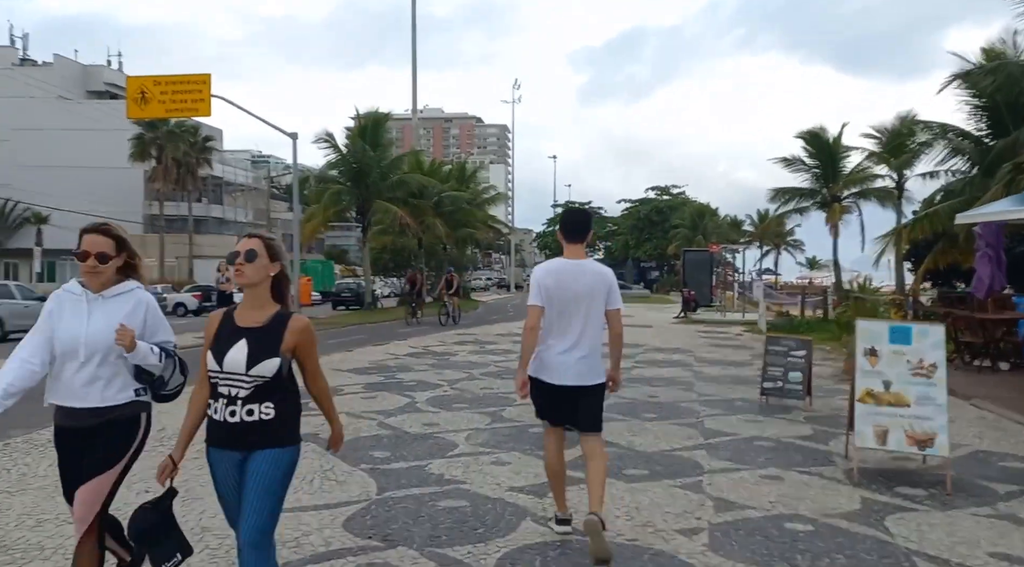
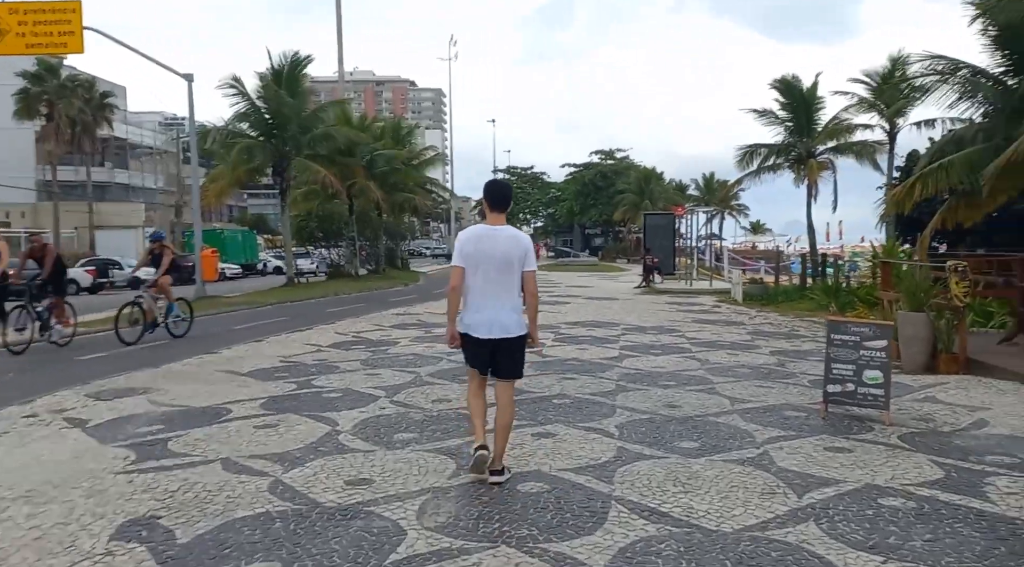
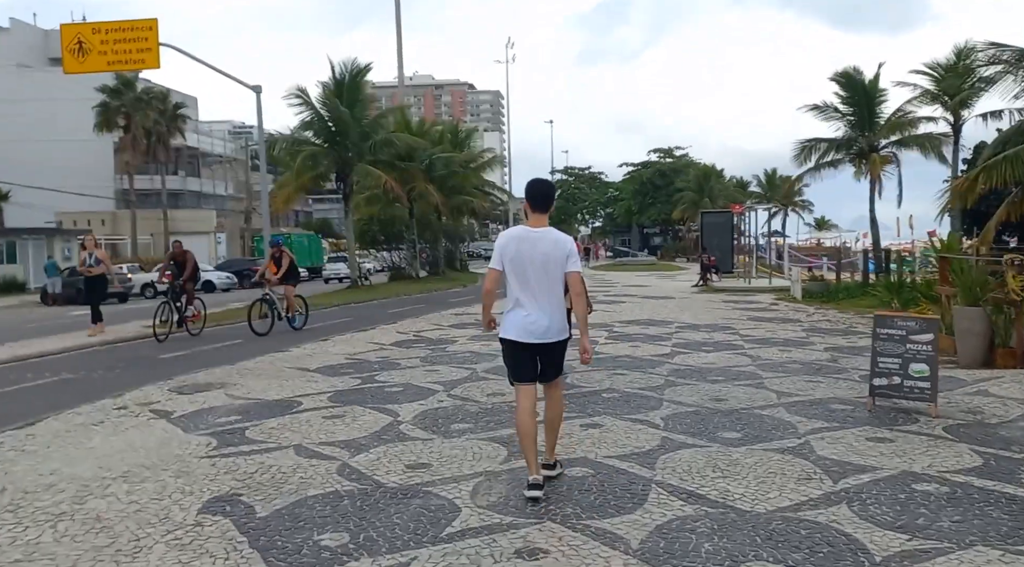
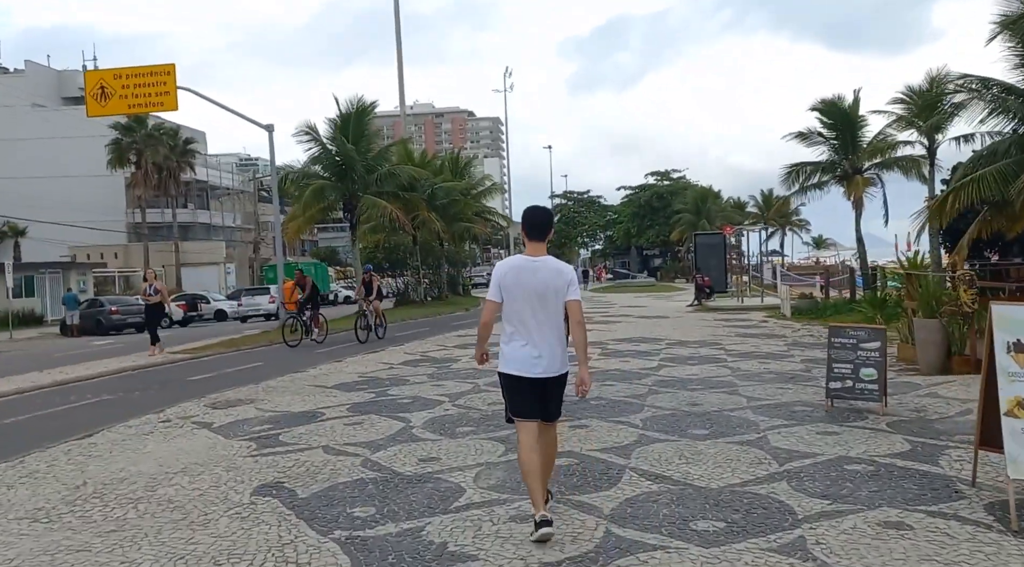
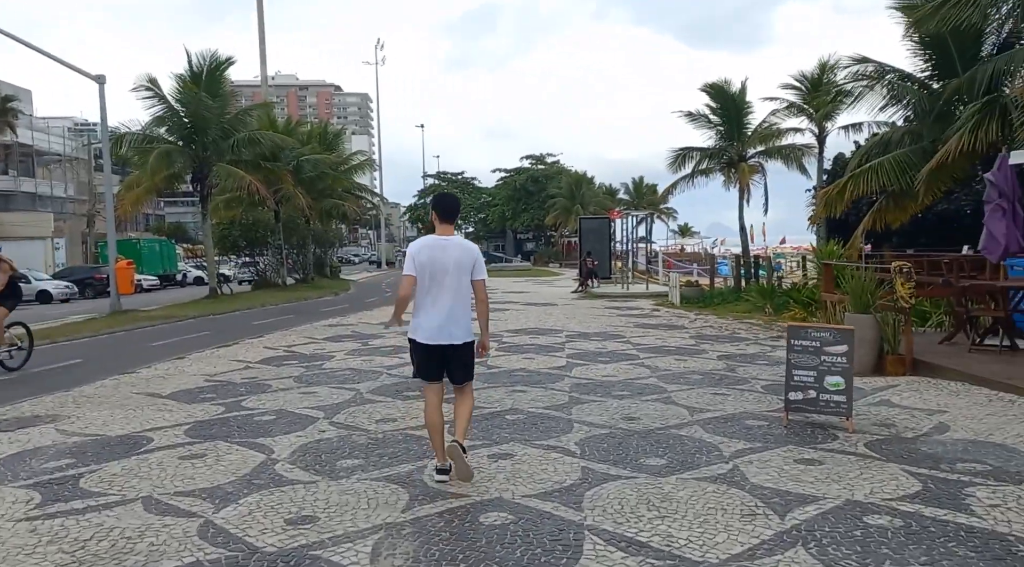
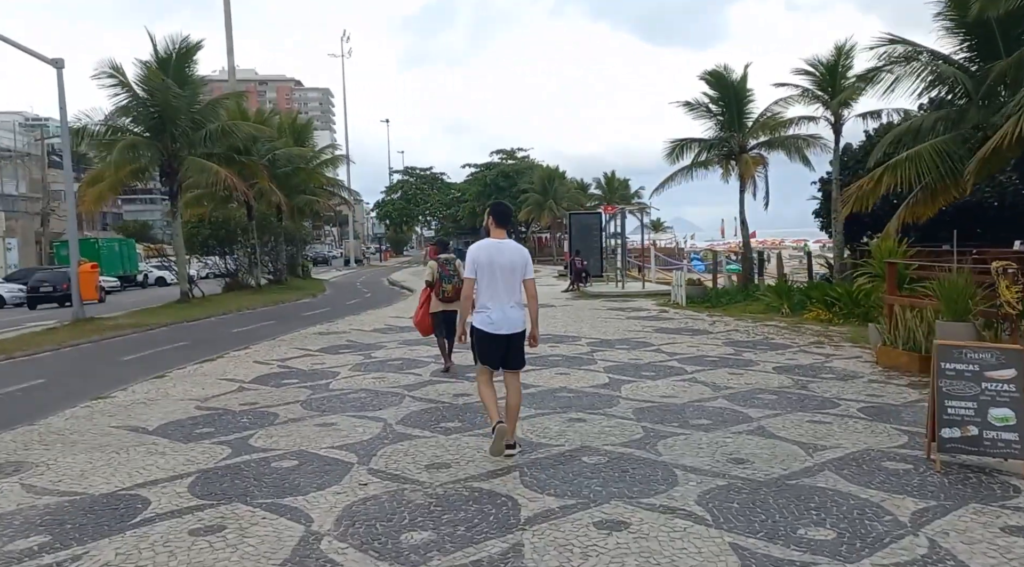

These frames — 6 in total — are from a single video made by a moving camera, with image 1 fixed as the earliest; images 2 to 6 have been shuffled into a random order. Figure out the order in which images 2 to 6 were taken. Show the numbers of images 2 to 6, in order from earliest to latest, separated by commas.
4, 3, 2, 5, 6
